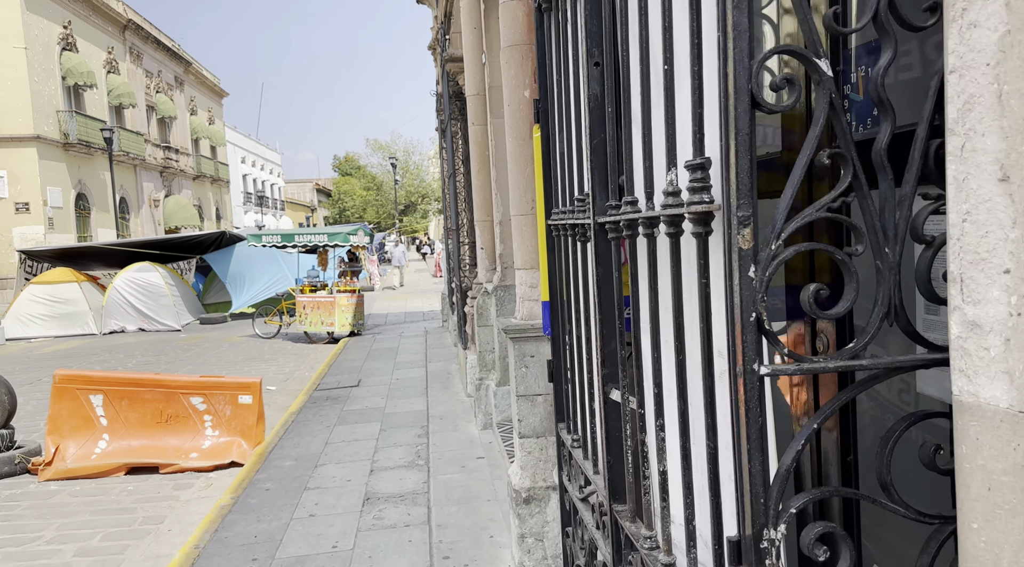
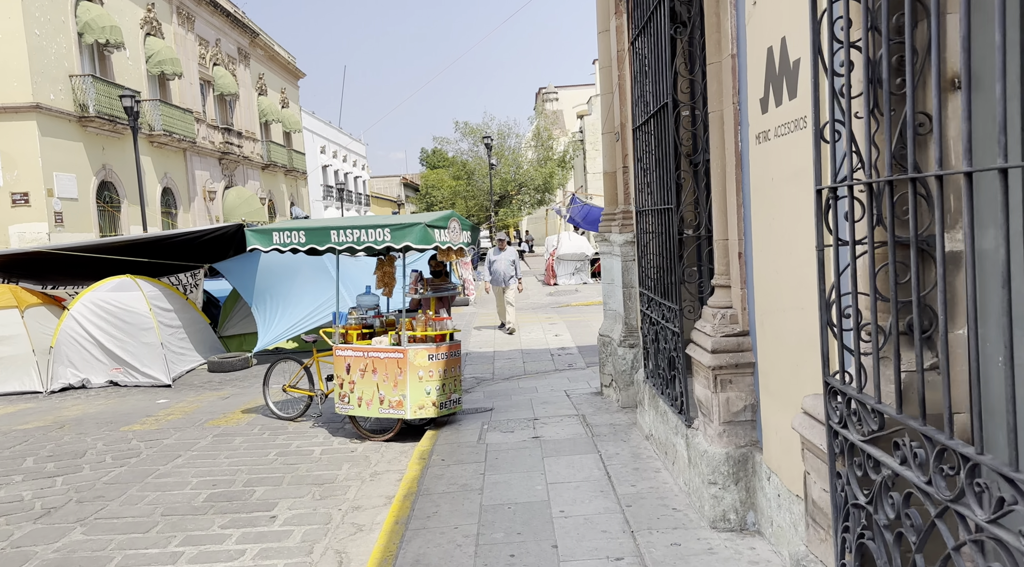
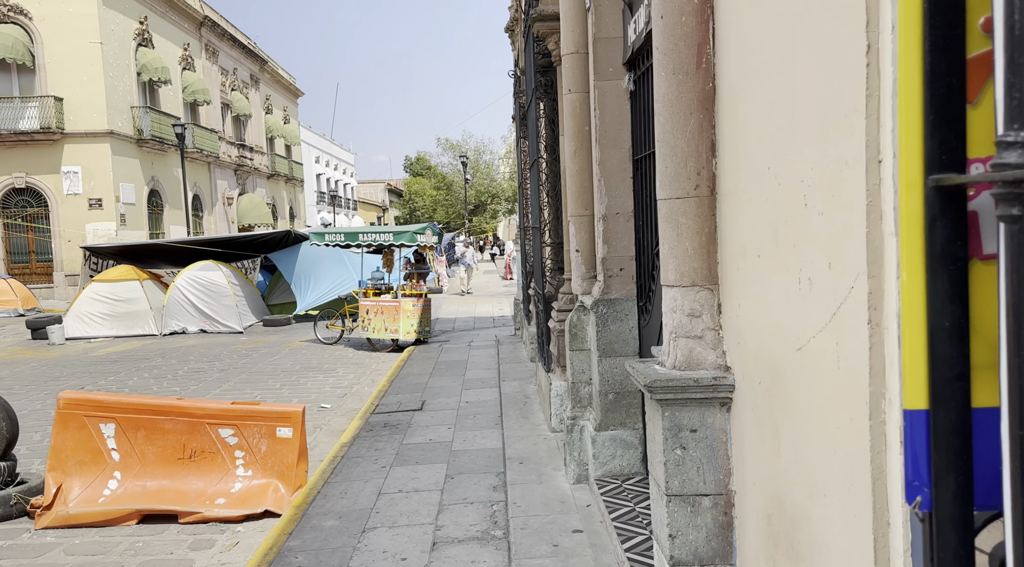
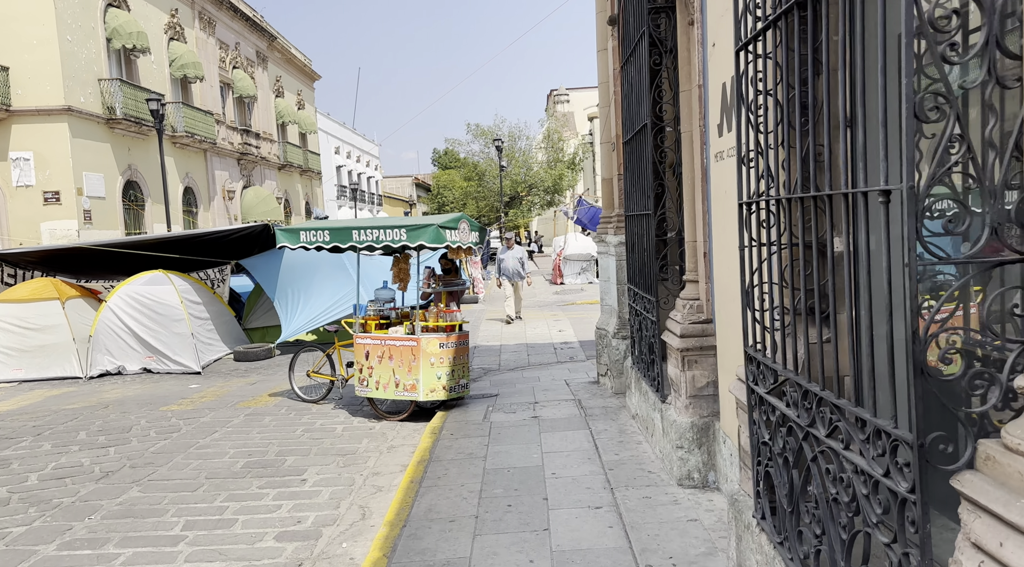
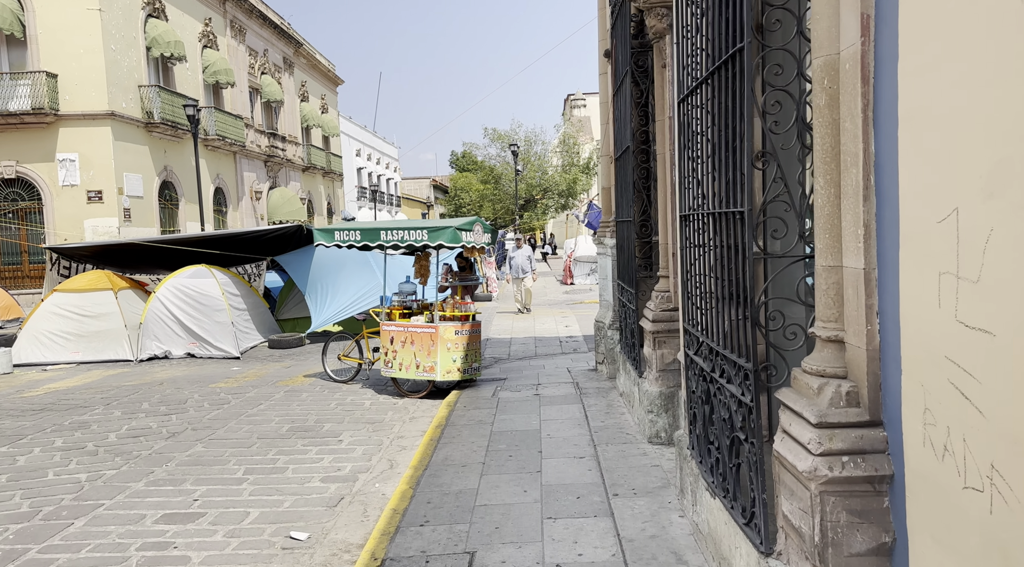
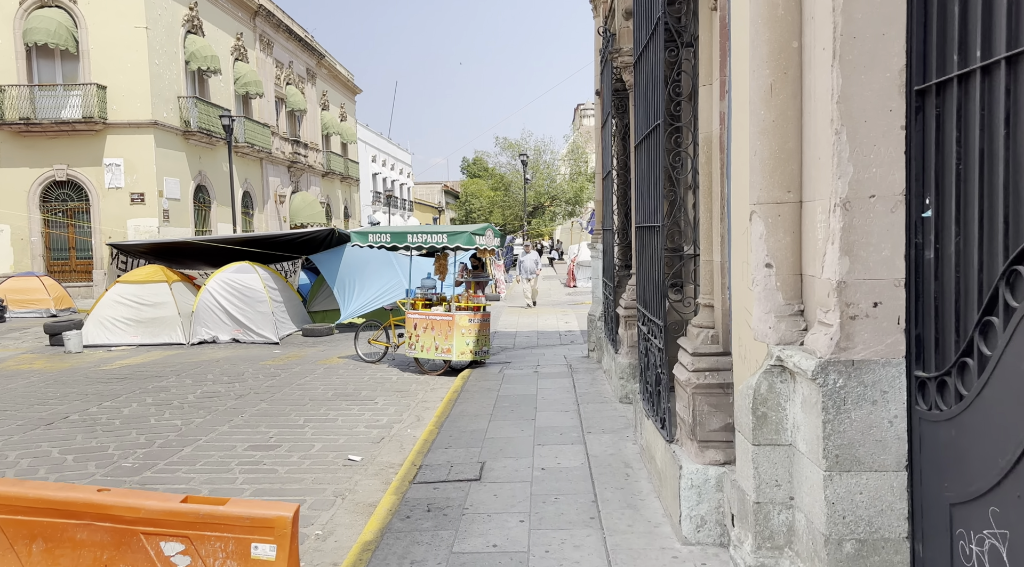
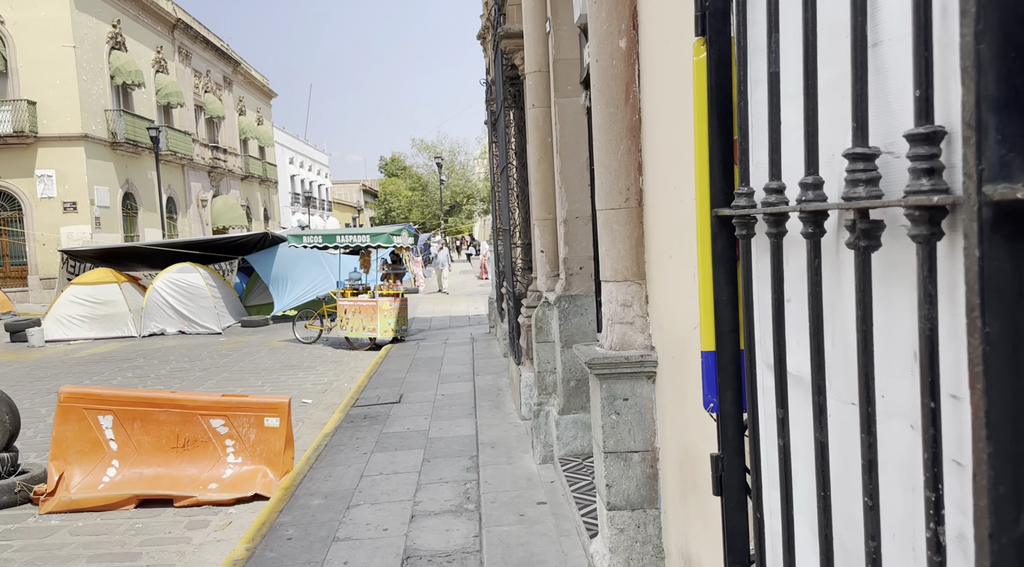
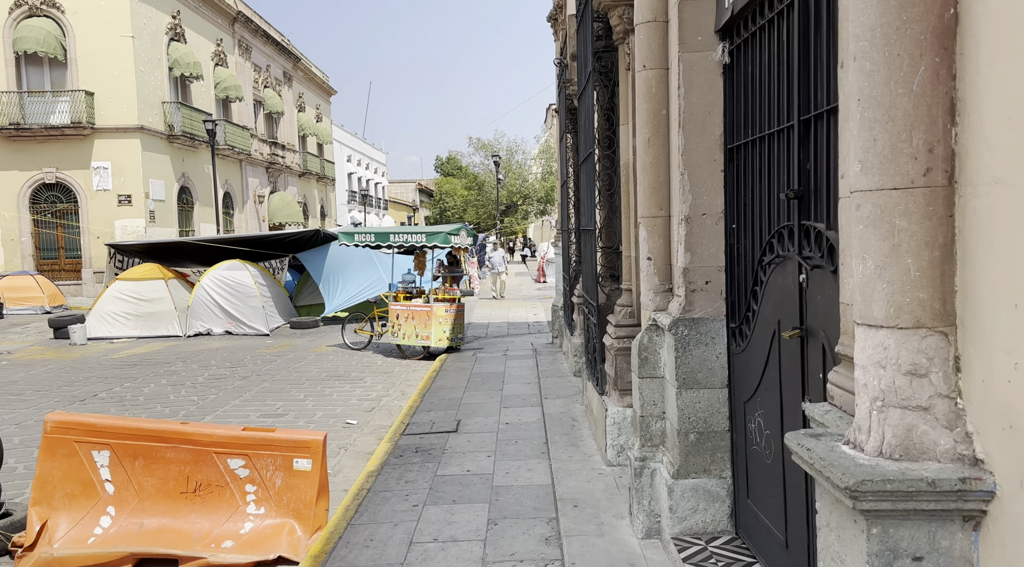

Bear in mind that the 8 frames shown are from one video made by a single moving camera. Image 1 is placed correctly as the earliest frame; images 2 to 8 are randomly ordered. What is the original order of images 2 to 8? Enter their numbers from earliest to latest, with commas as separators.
7, 3, 8, 6, 5, 4, 2
